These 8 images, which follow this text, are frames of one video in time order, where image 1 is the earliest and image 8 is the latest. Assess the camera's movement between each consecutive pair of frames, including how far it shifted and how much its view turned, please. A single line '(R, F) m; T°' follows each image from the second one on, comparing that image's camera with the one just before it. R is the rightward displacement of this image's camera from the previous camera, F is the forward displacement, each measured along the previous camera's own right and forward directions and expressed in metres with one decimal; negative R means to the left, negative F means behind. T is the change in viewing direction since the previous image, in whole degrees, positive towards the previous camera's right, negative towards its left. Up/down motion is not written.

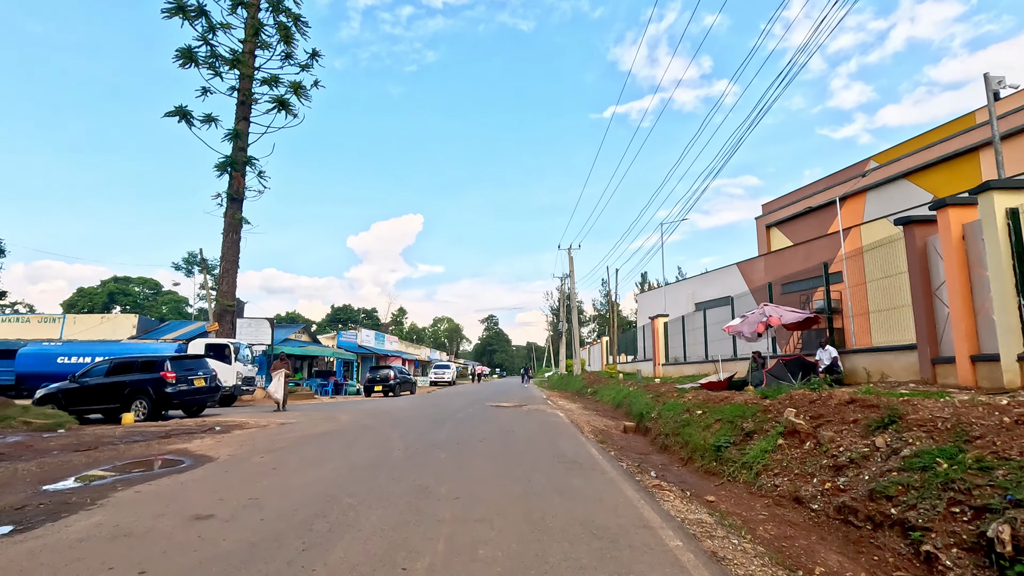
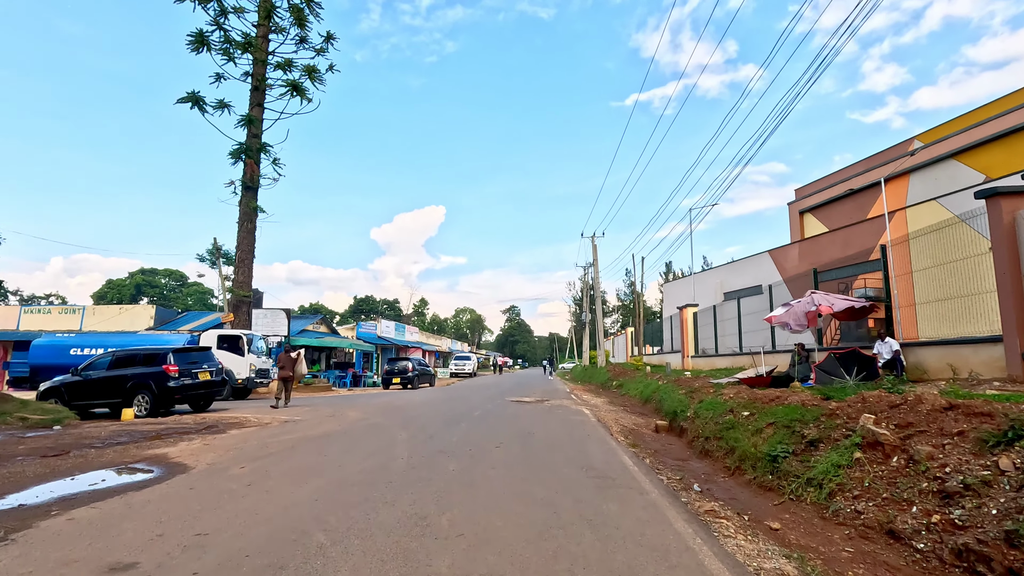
(0.0, +1.1) m; -2°
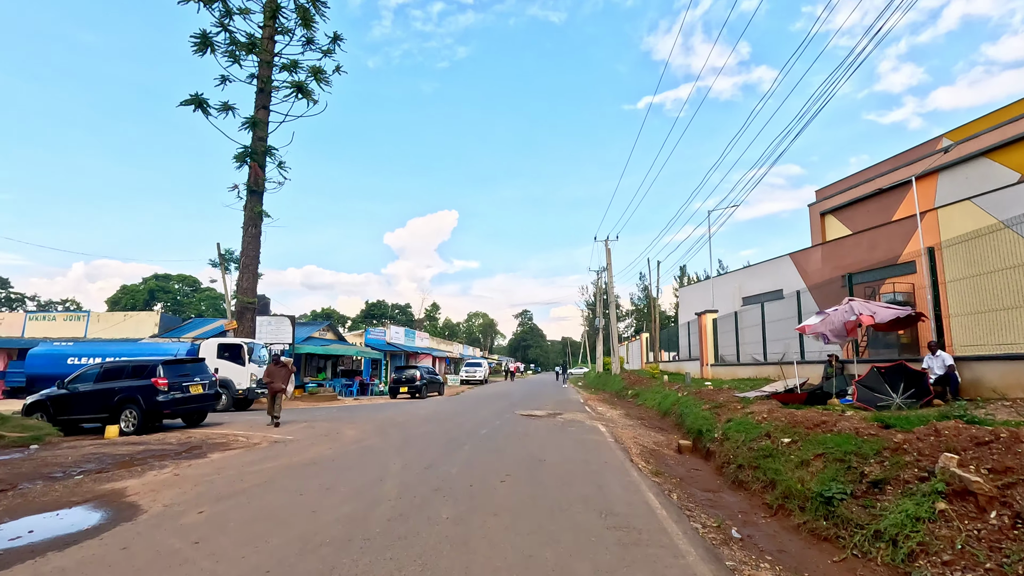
(+0.1, +1.0) m; -1°
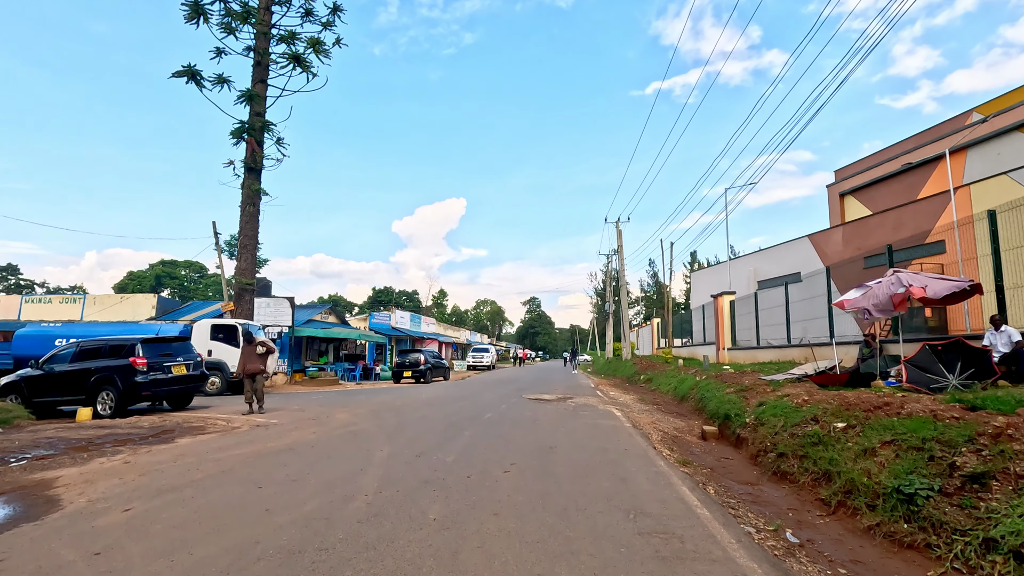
(0.0, +1.1) m; -1°
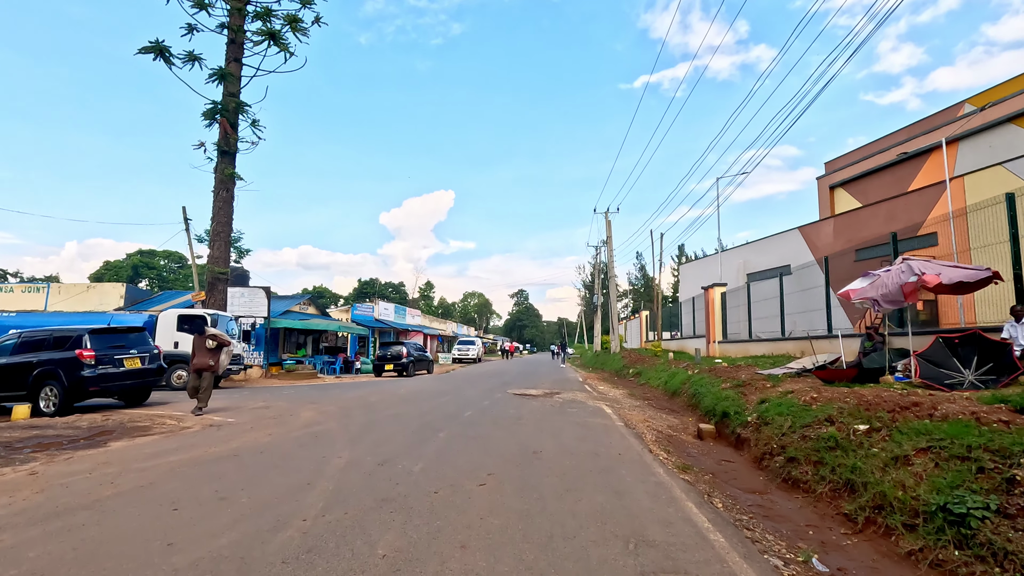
(+0.1, +0.9) m; +1°
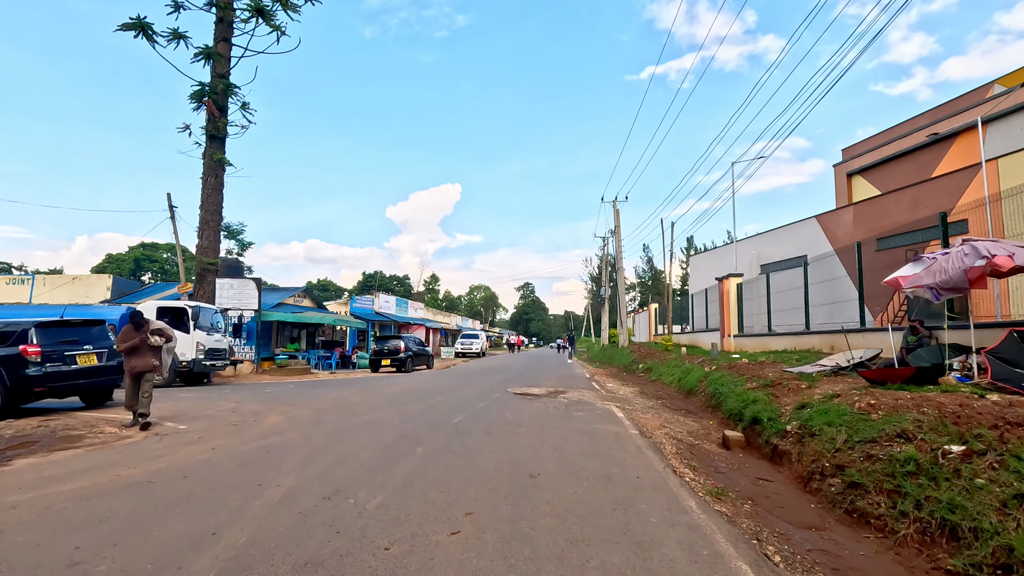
(+0.2, +1.3) m; -1°
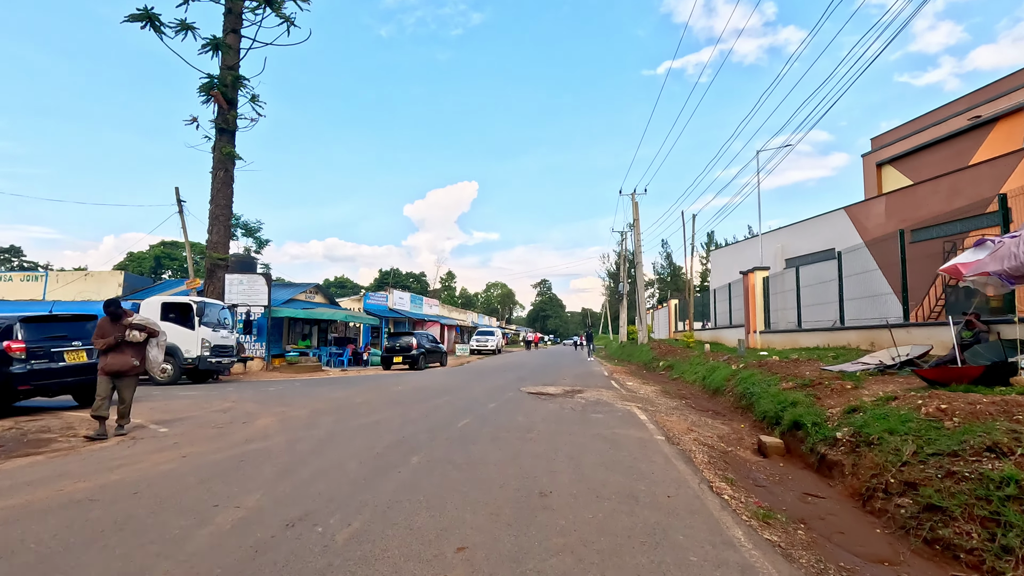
(+0.1, +0.8) m; -2°
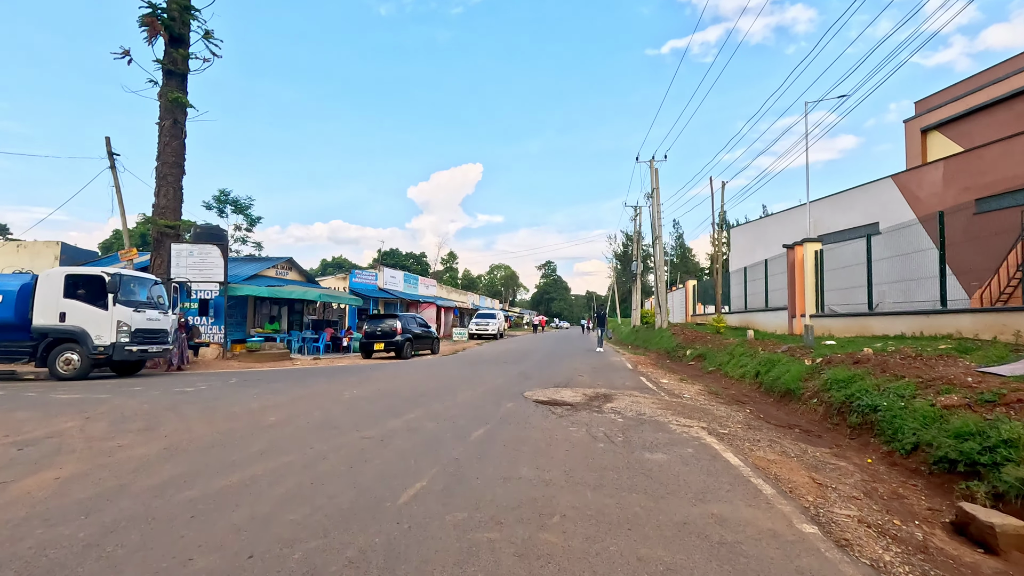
(0.0, +3.7) m; 0°
